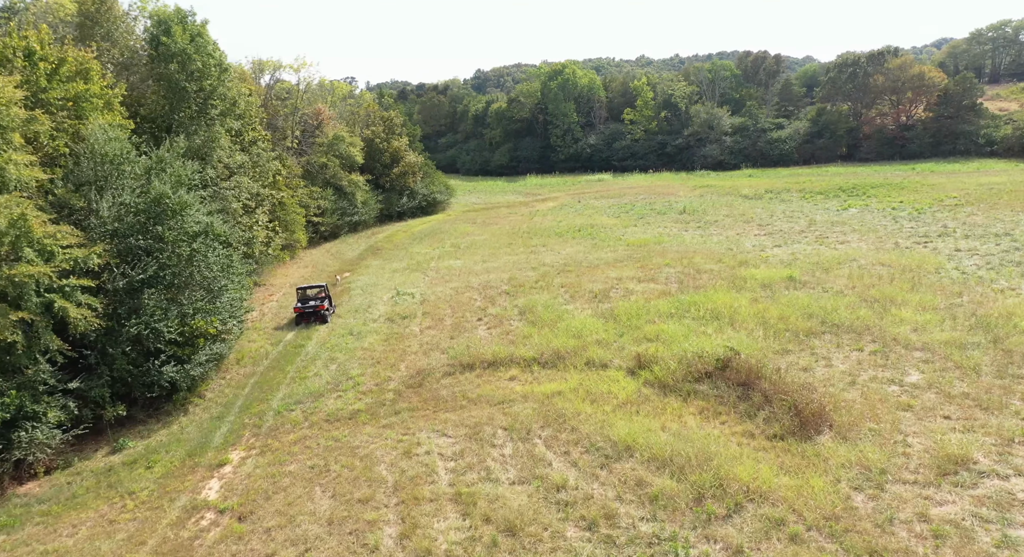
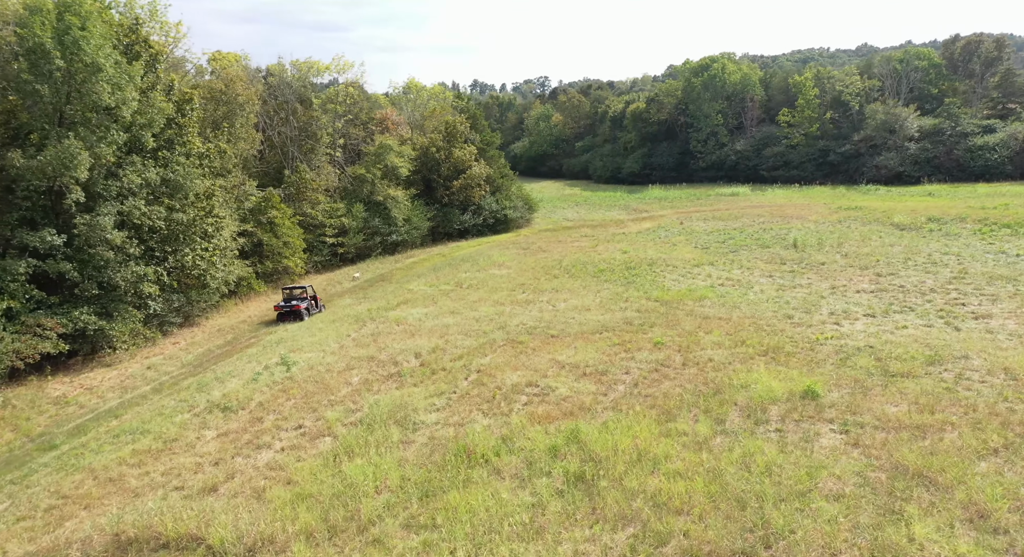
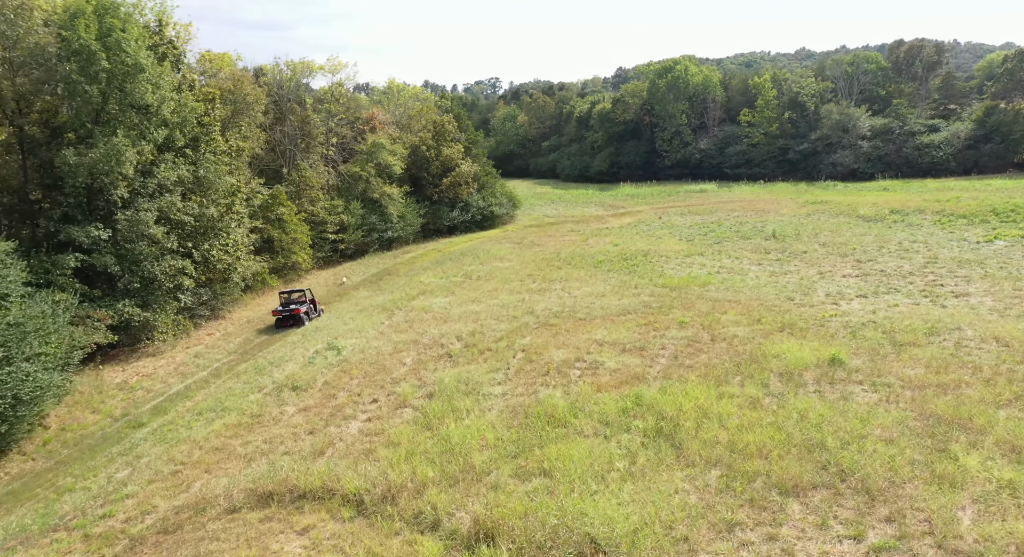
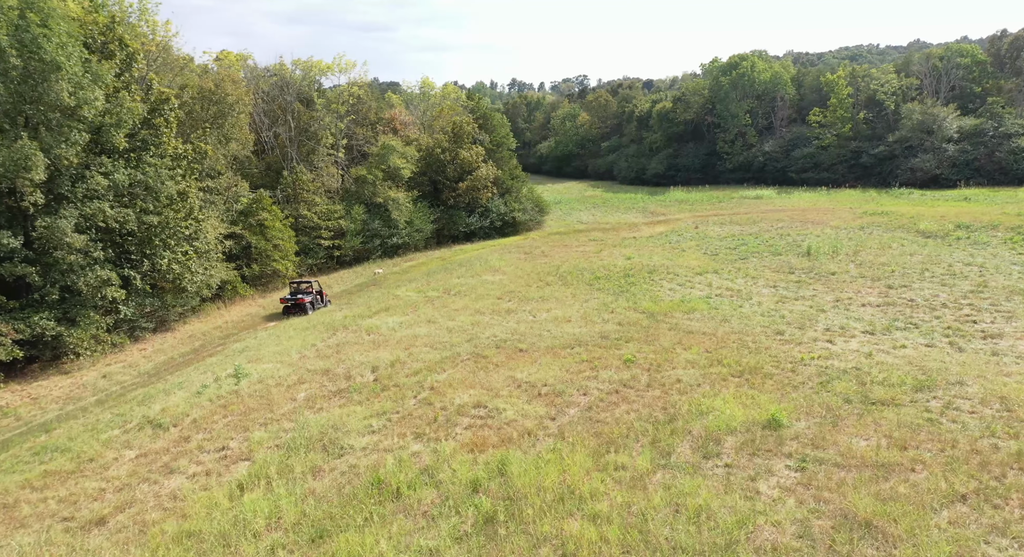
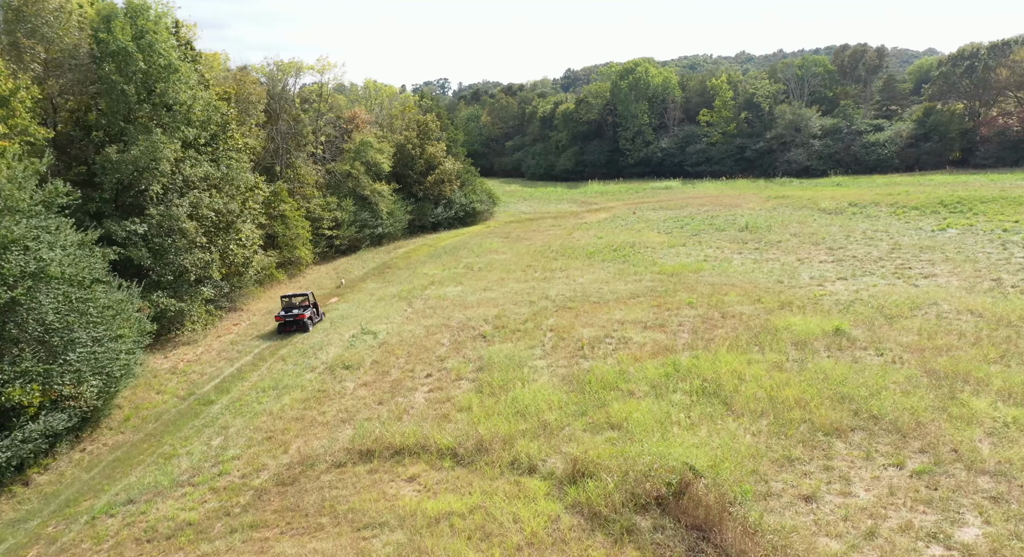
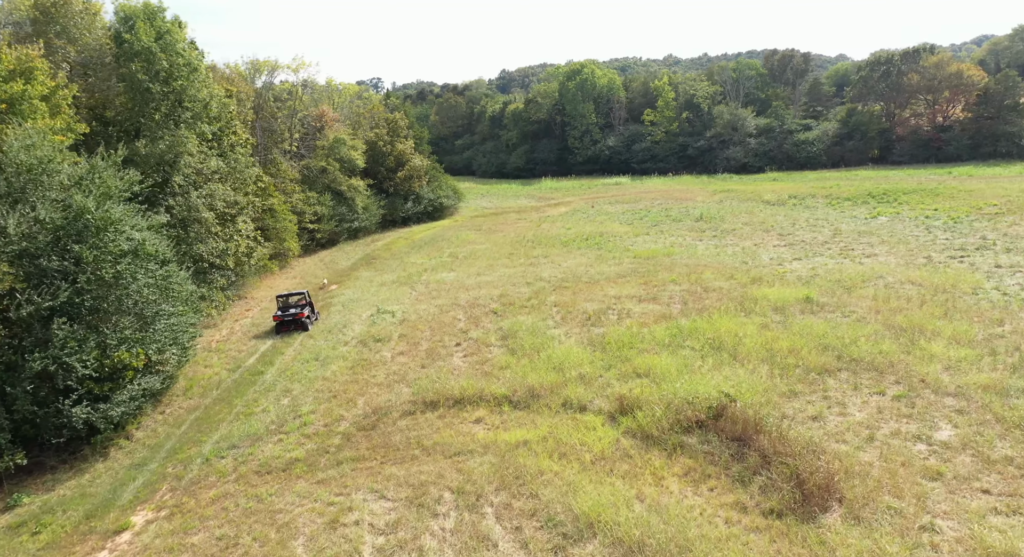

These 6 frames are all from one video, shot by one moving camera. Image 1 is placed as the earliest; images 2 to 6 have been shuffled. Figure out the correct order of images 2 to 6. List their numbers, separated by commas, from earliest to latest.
6, 5, 3, 2, 4
